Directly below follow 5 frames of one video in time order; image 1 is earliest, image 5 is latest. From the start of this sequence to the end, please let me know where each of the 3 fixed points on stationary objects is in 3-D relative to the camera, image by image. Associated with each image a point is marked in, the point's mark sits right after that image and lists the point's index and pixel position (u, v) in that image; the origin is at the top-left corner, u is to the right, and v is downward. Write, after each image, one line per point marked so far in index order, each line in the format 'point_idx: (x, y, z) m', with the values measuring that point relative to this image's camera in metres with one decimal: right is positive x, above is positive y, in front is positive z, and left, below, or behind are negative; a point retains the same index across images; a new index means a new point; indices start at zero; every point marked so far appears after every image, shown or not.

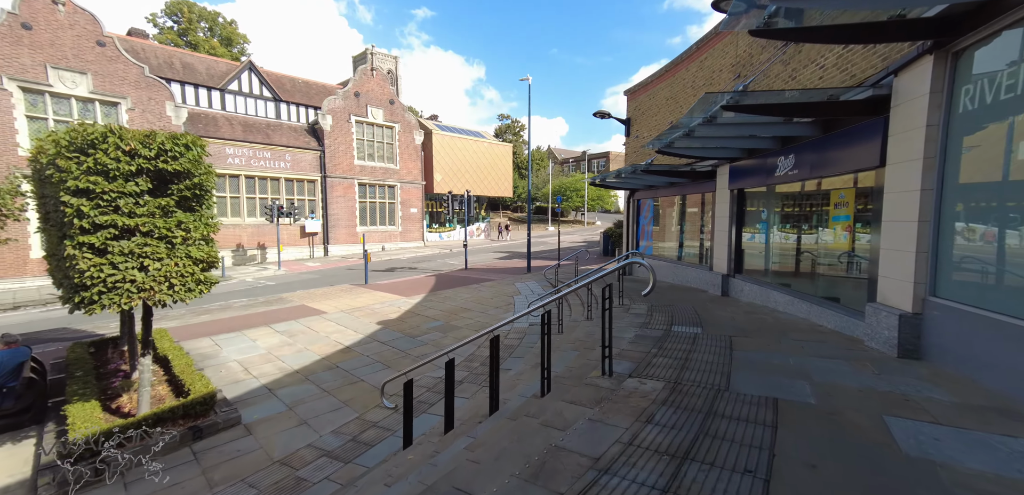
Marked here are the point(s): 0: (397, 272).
0: (-5.0, -1.1, +18.3) m
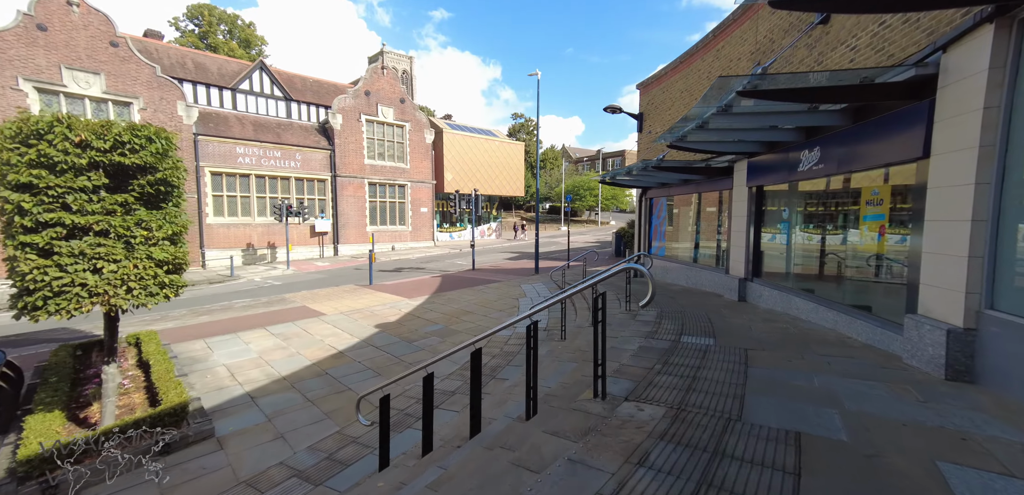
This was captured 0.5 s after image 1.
0: (-4.6, -1.1, +18.1) m
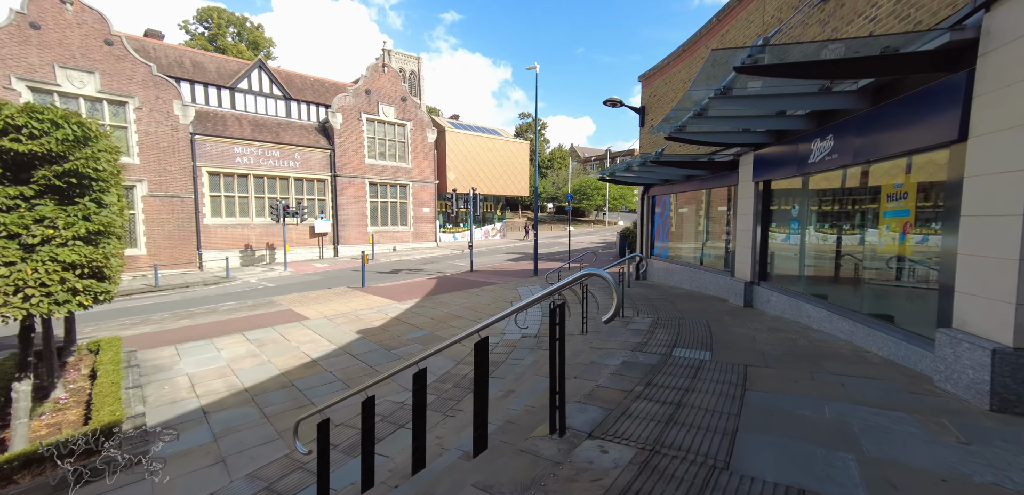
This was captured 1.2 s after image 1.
0: (-4.6, -1.1, +17.6) m
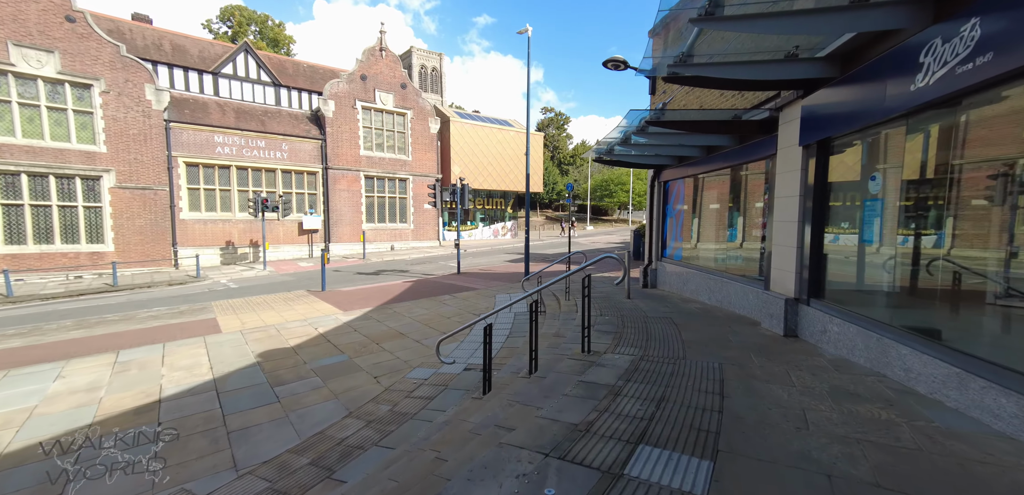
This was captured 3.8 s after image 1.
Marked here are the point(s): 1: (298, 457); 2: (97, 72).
0: (-4.8, -1.0, +15.7) m
1: (-2.0, -2.0, +3.9) m
2: (-15.5, +6.5, +15.7) m
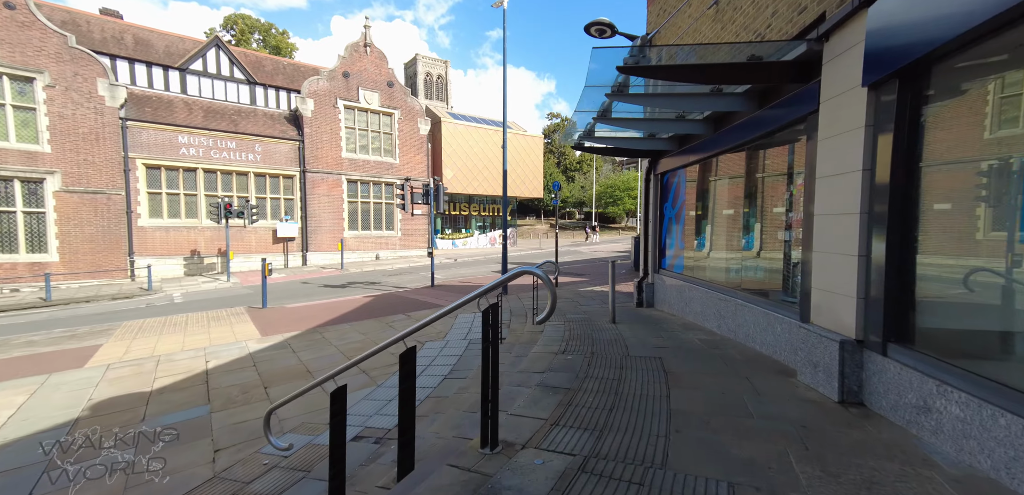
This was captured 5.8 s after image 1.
0: (-5.4, -1.3, +13.9) m
1: (-2.9, -2.0, +2.1) m
2: (-16.1, +6.2, +14.4) m
